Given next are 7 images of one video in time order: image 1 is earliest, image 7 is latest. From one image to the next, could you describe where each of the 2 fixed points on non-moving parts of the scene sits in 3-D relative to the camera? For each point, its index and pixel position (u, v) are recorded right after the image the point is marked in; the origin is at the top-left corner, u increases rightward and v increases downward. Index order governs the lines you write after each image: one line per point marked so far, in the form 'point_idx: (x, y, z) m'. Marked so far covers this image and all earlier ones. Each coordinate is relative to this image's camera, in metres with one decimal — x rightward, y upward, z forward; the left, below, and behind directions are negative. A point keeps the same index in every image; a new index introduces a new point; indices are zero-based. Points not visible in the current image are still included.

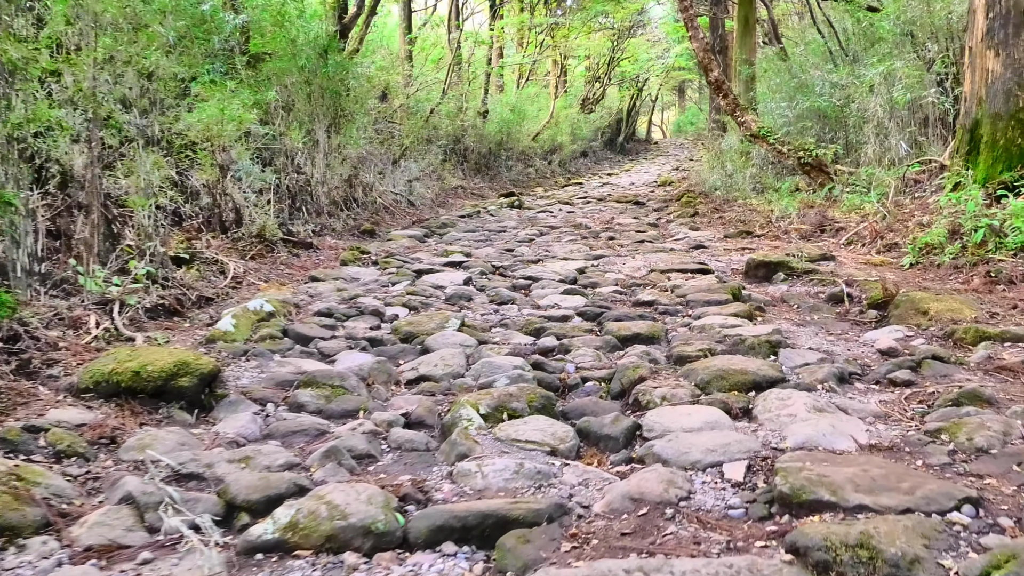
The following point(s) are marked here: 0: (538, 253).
0: (+0.2, +0.3, +6.3) m
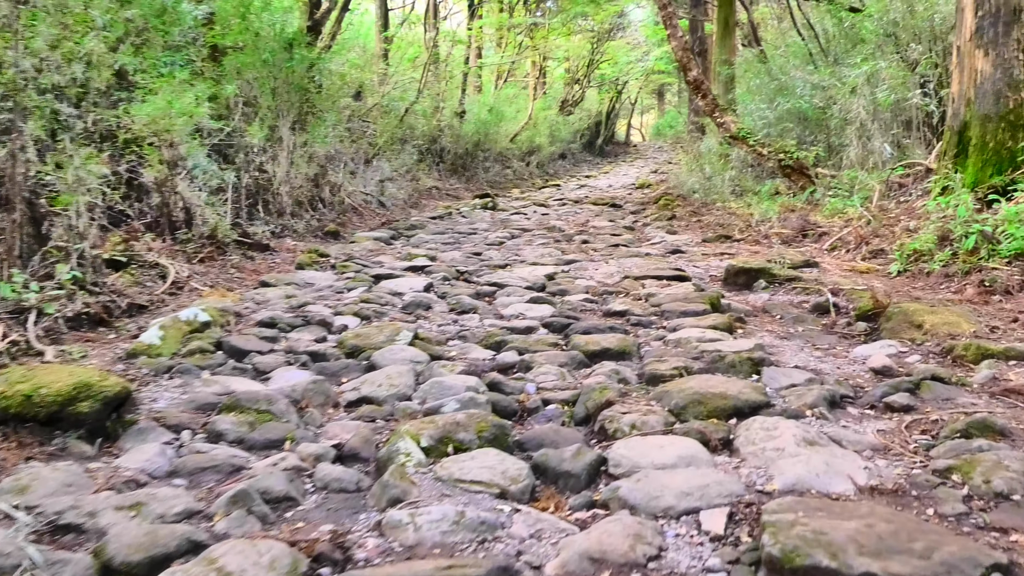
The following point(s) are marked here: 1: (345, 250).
0: (0.0, +0.3, +6.0) m
1: (-1.6, +0.4, +6.5) m
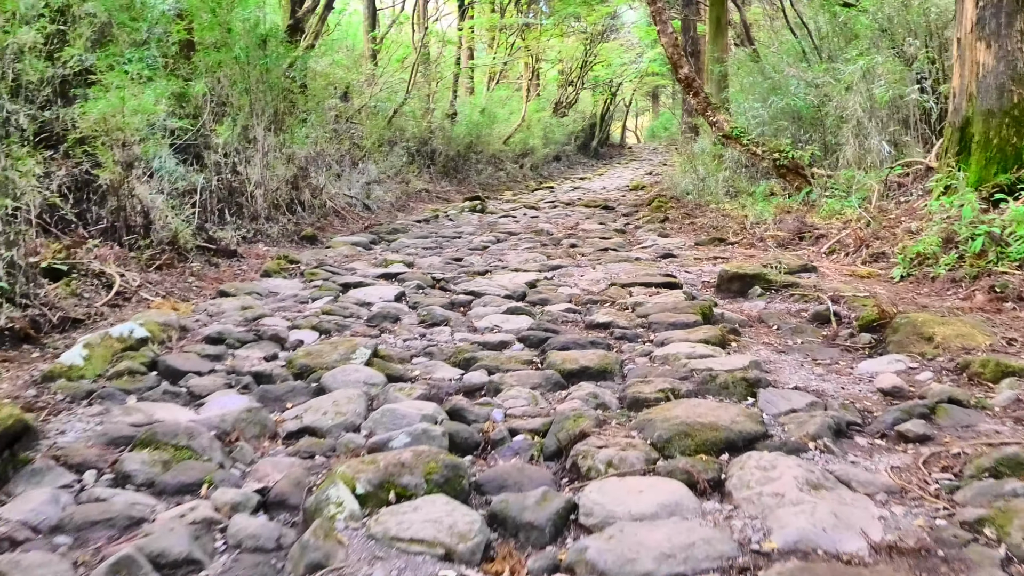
0: (-0.2, +0.2, +5.7) m
1: (-1.7, +0.3, +6.1) m
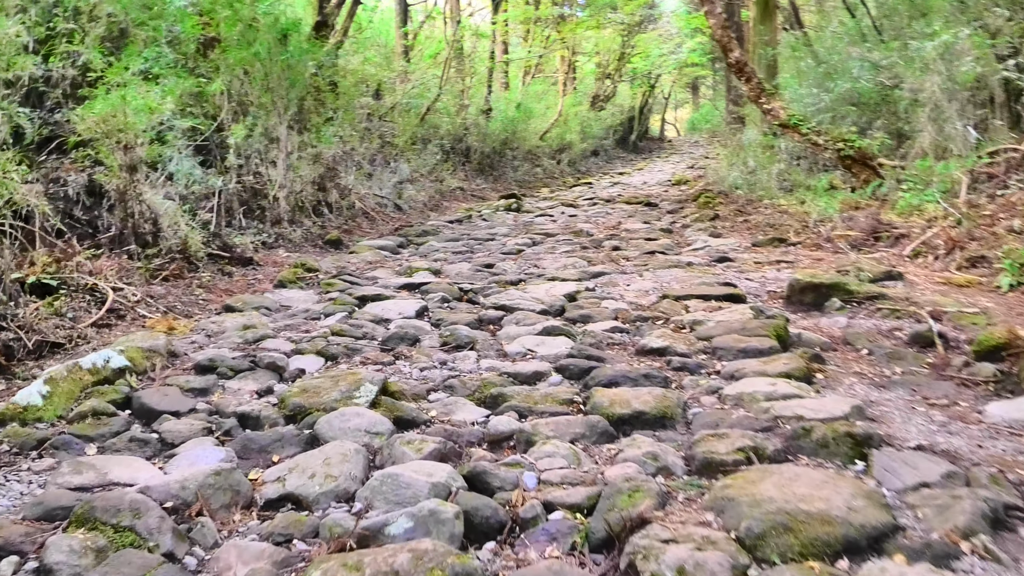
0: (+0.1, +0.1, +5.1) m
1: (-1.4, +0.2, +5.7) m
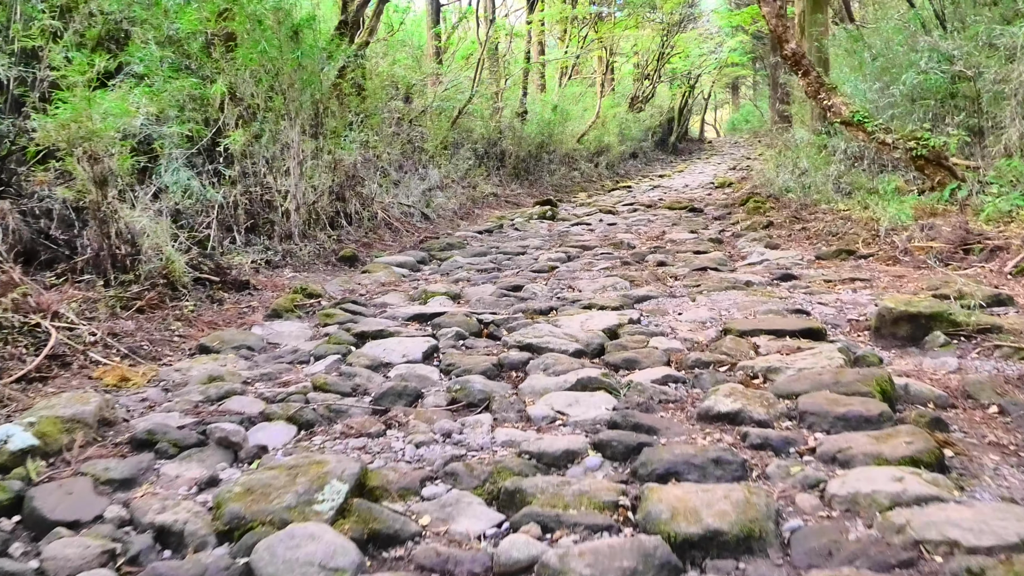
0: (+0.3, 0.0, +4.4) m
1: (-1.2, 0.0, +5.1) m
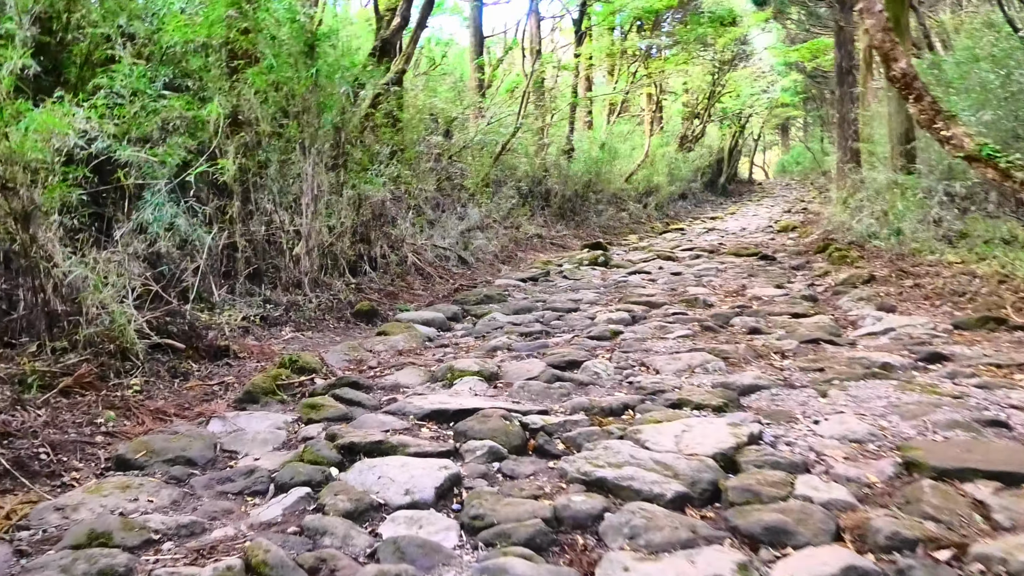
0: (+0.6, -0.4, +3.3) m
1: (-0.9, -0.4, +4.0) m
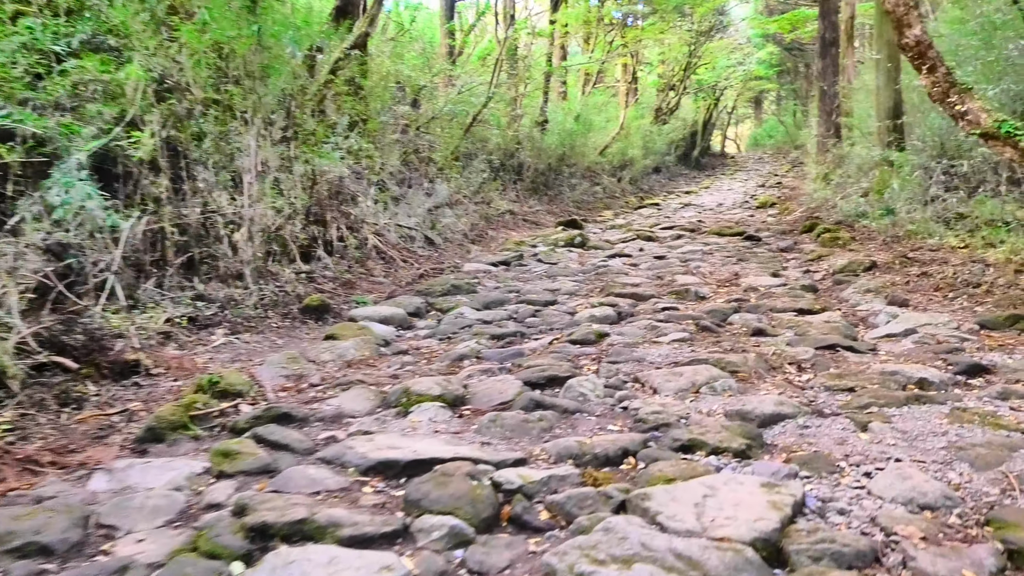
0: (+0.4, -0.4, +2.7) m
1: (-1.0, -0.4, +3.4) m
